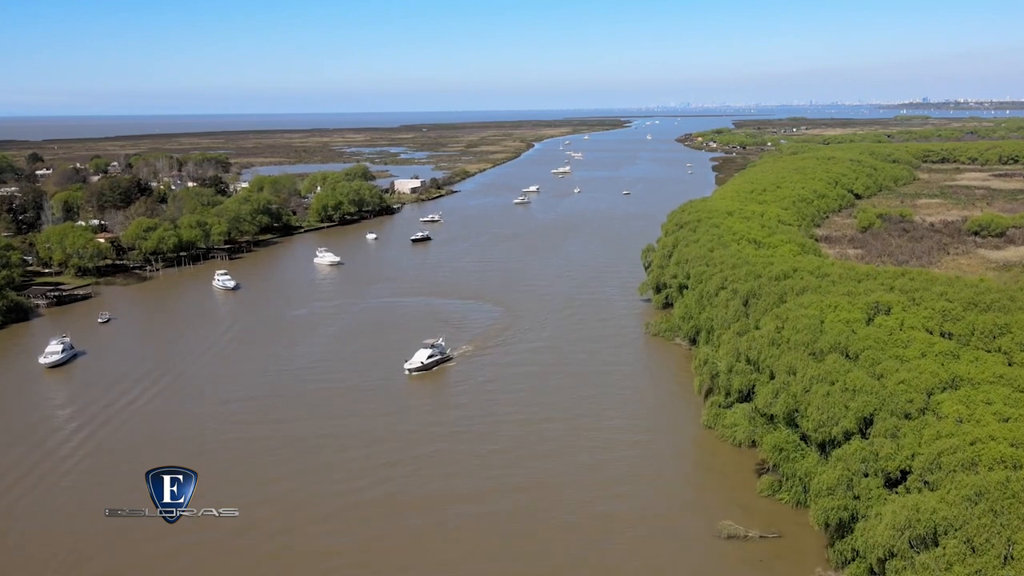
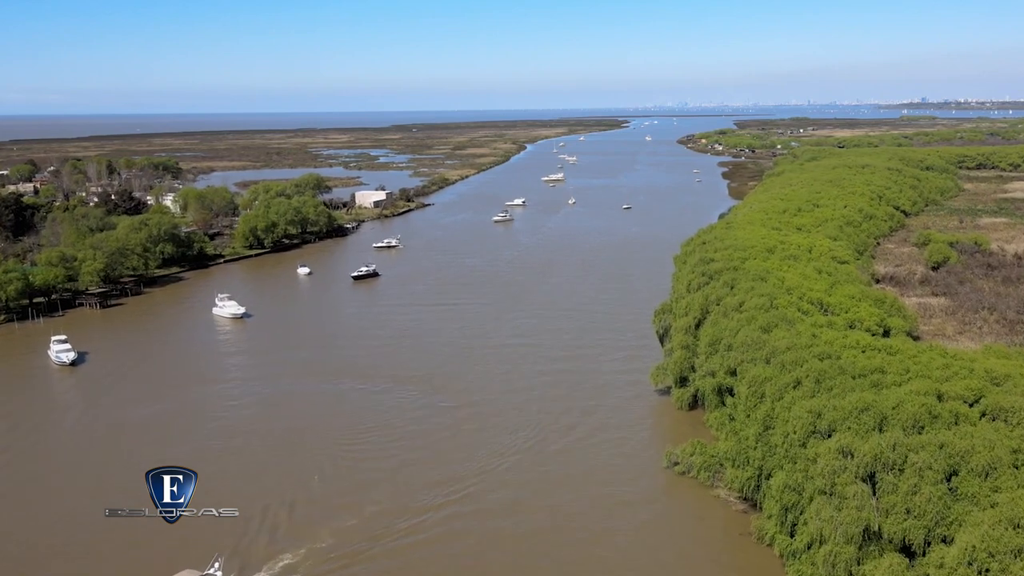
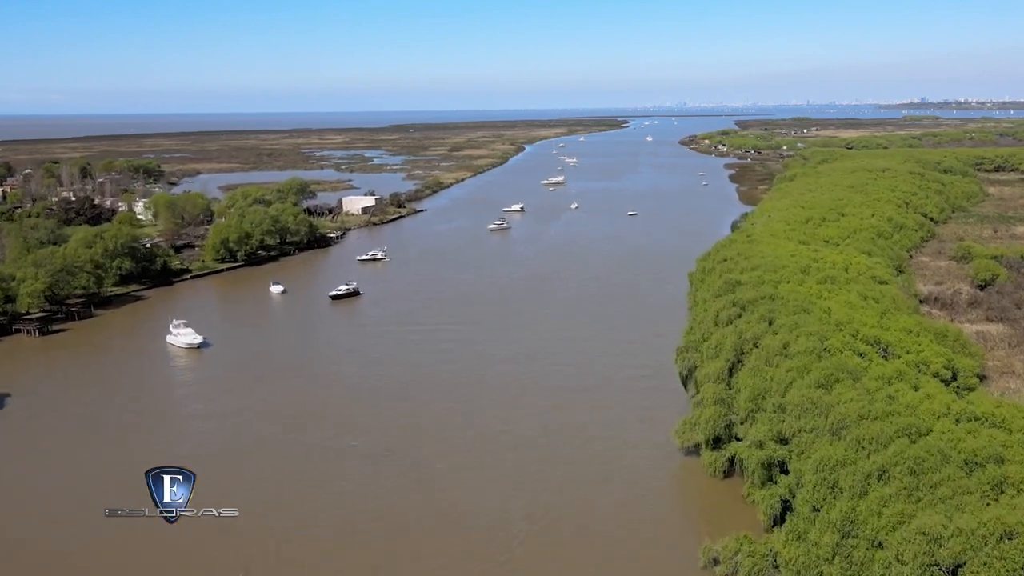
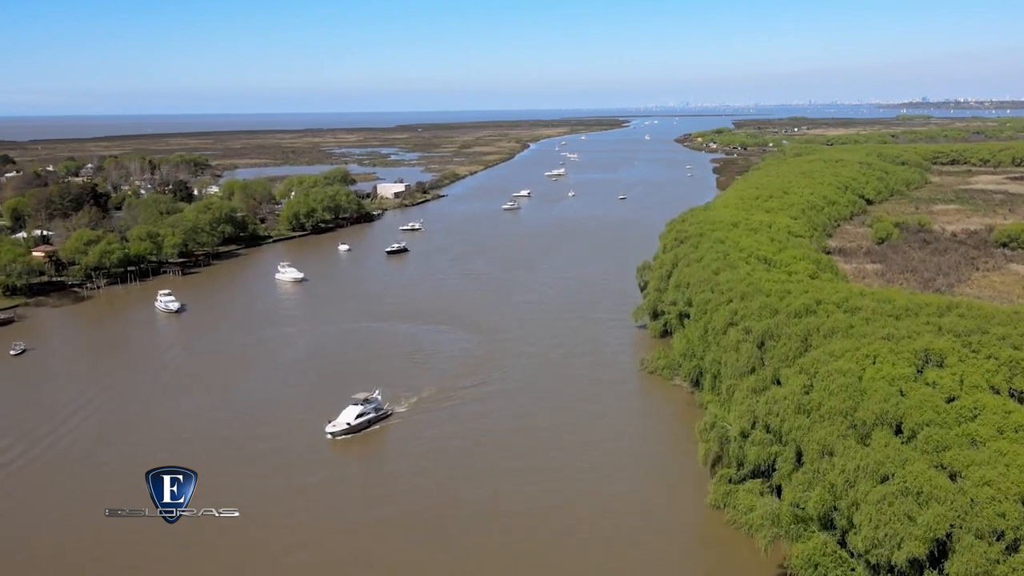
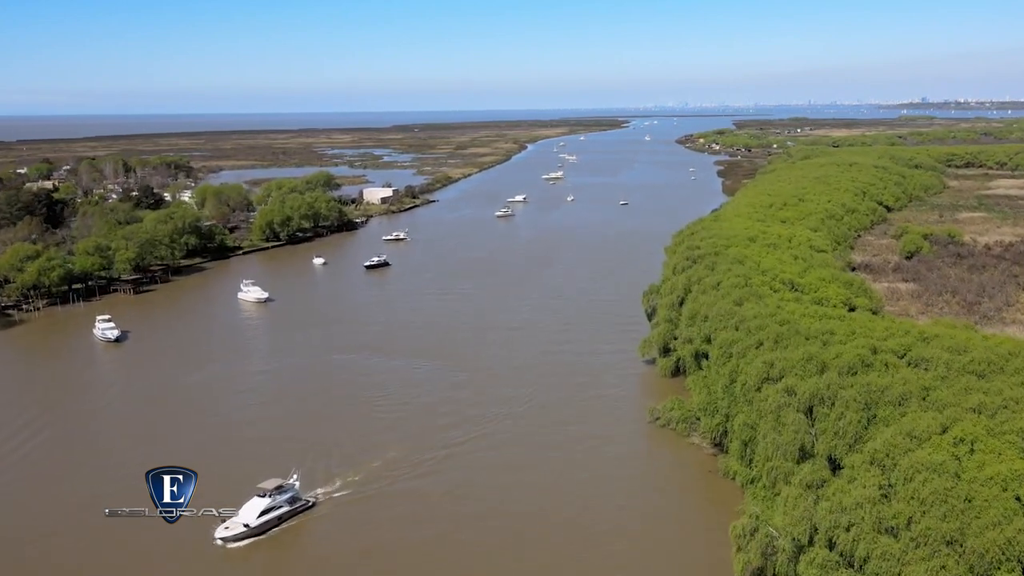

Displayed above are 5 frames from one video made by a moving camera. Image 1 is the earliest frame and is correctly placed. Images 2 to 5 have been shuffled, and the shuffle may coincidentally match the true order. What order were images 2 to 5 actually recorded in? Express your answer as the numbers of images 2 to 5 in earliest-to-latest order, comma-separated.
4, 5, 2, 3
